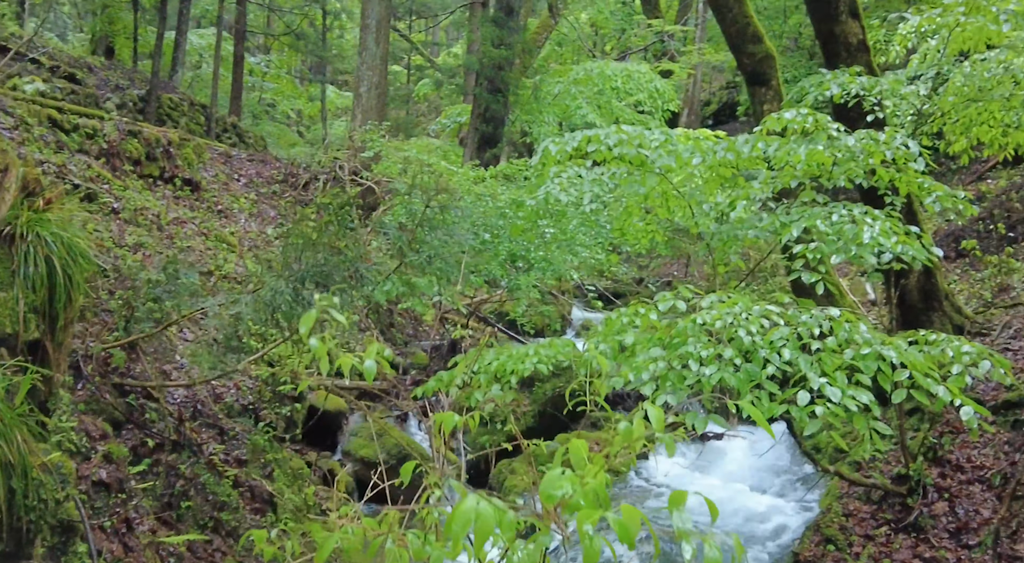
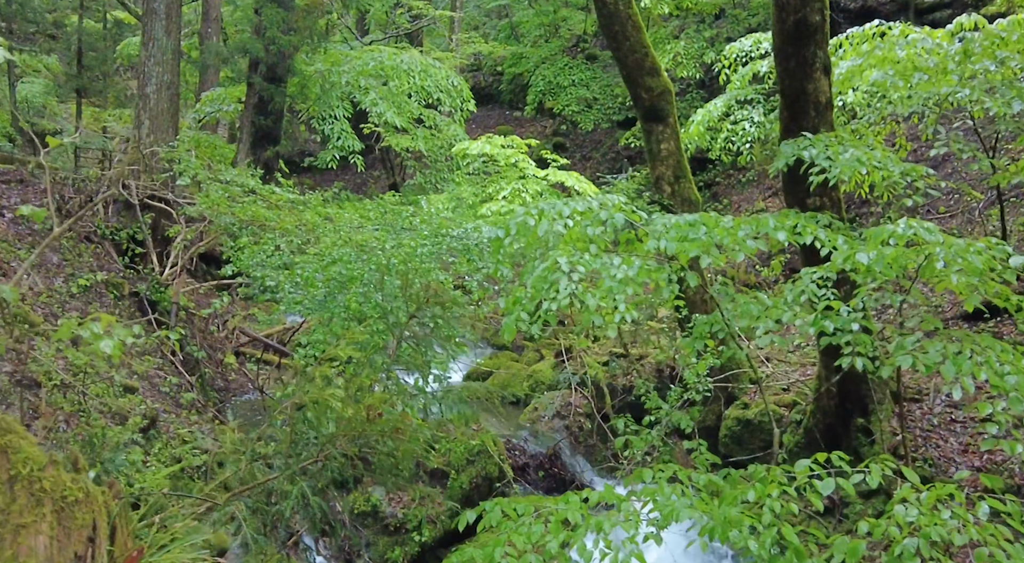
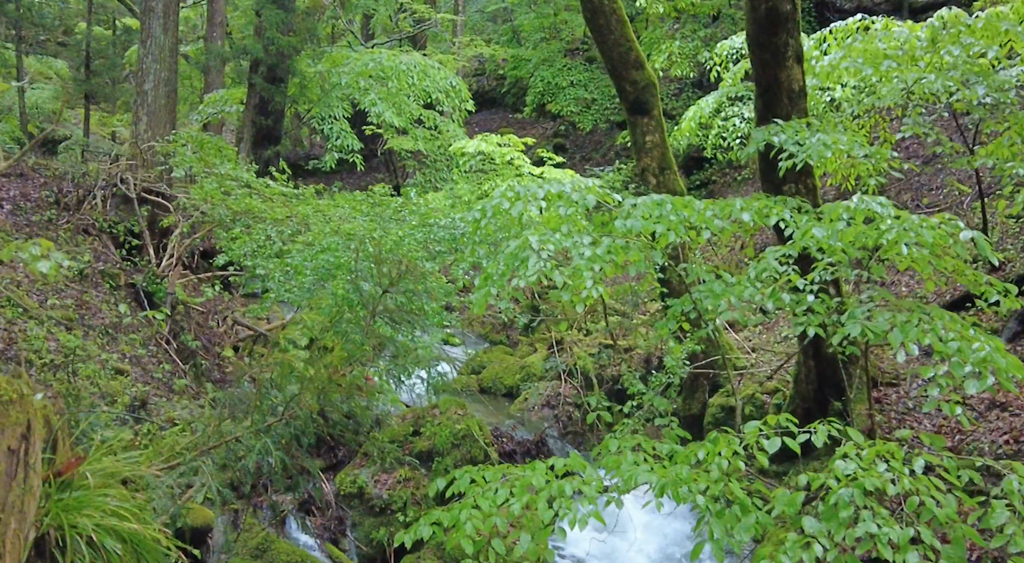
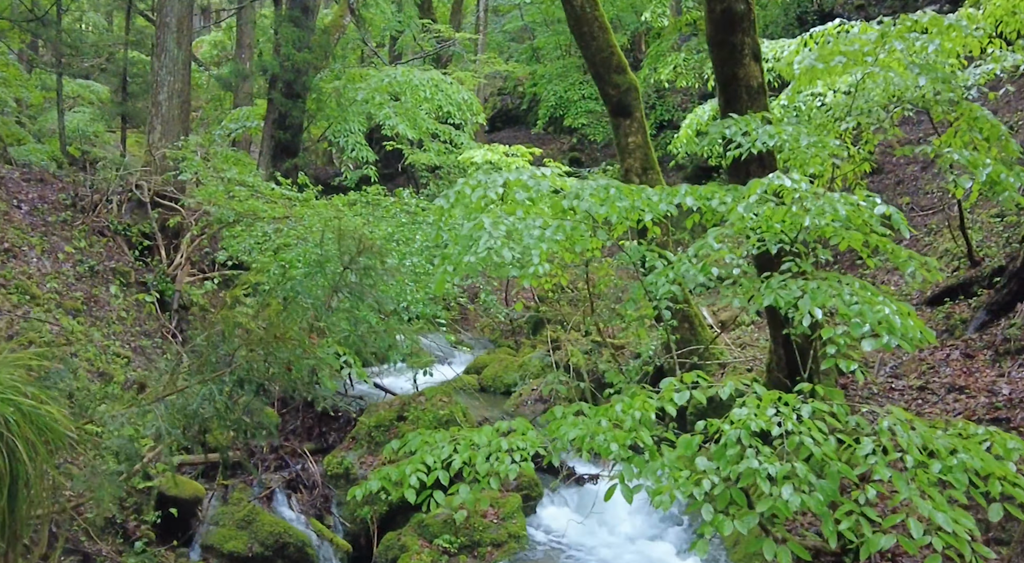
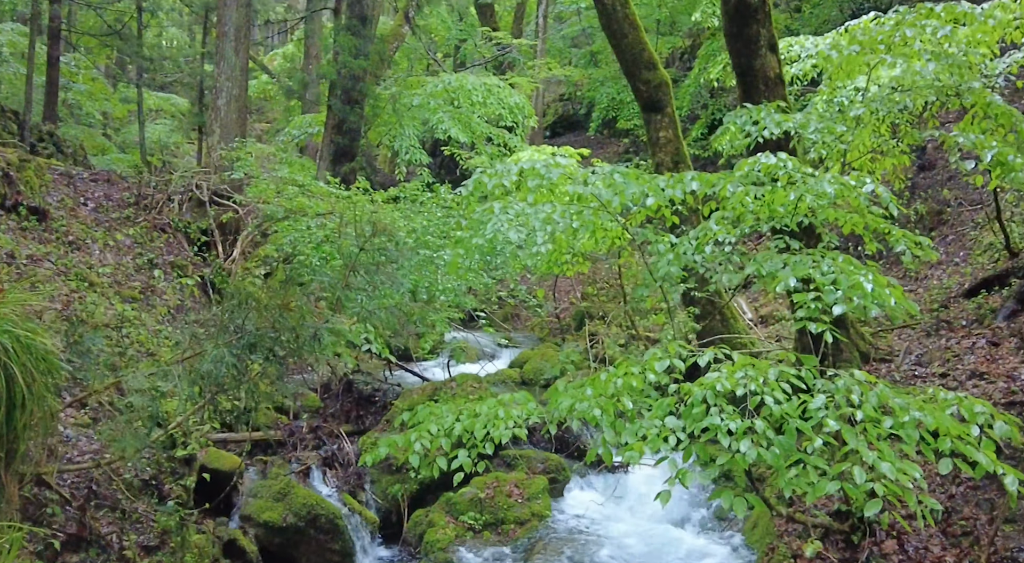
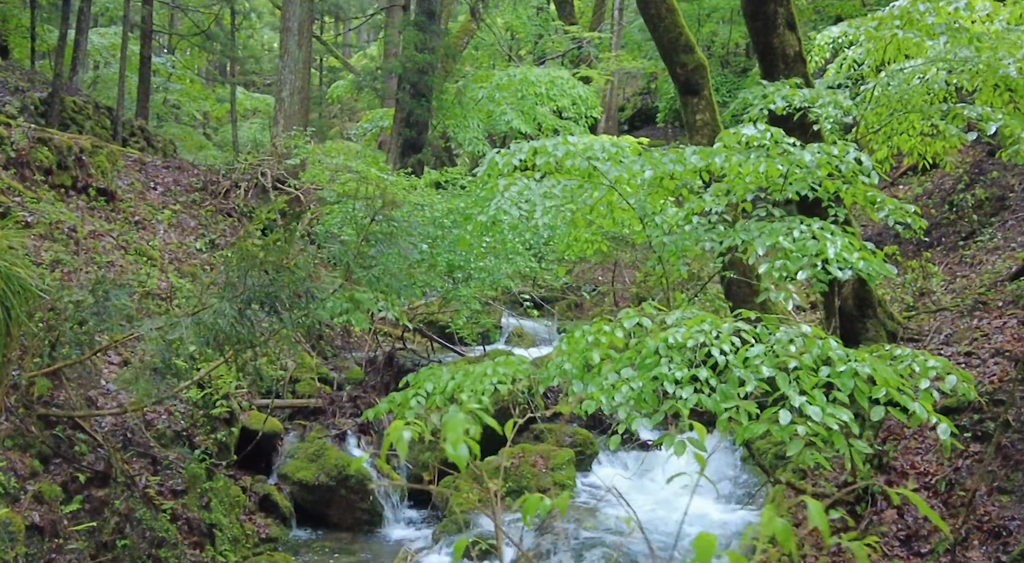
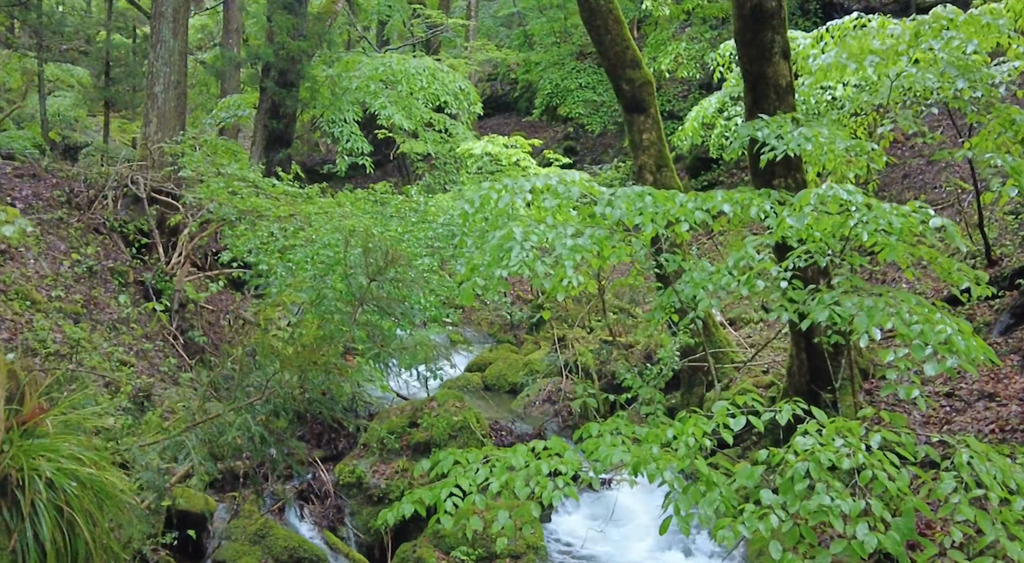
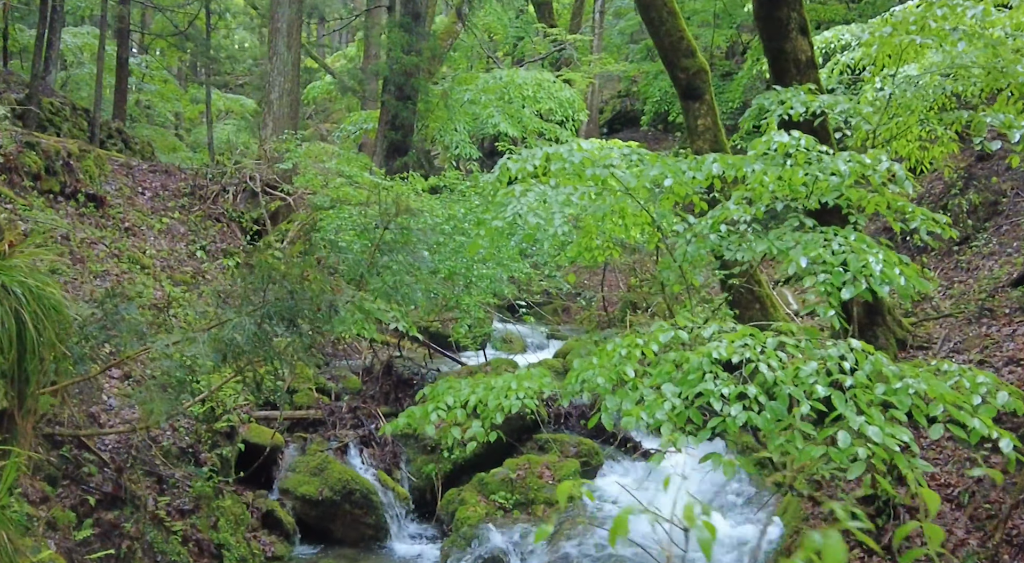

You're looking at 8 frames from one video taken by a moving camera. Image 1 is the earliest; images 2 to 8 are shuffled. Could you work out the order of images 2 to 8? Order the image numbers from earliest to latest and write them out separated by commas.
6, 8, 5, 4, 7, 3, 2
